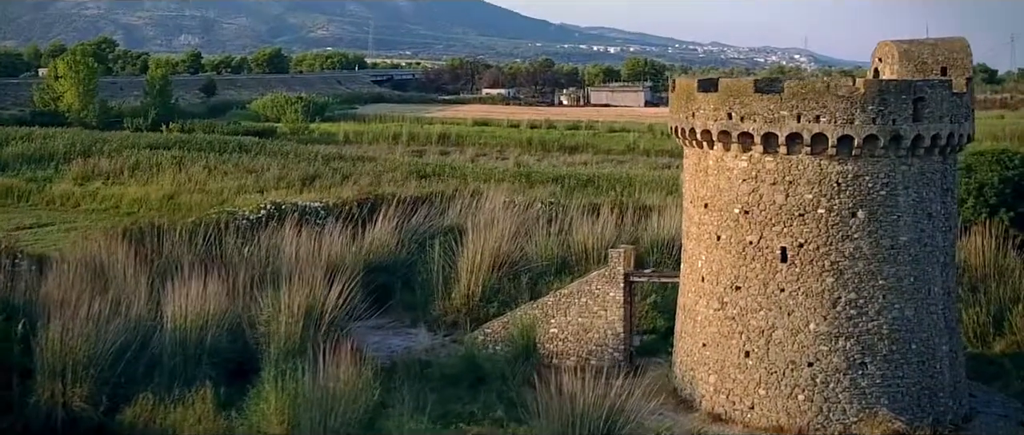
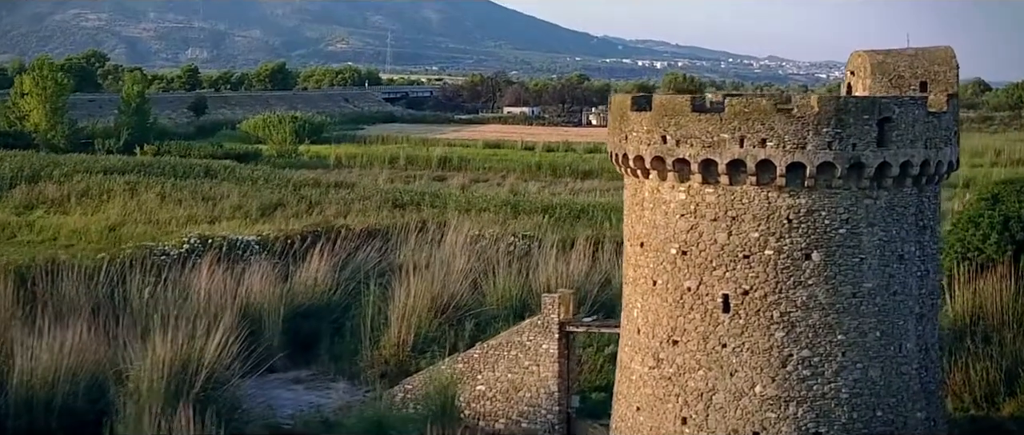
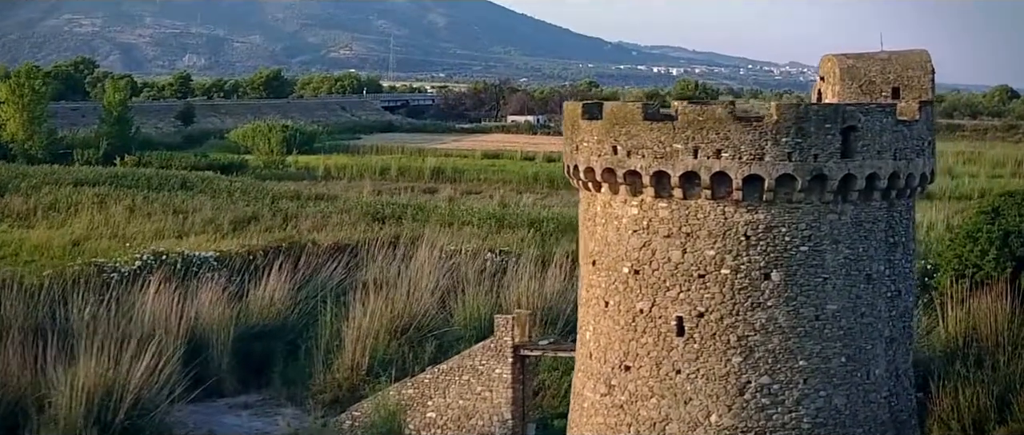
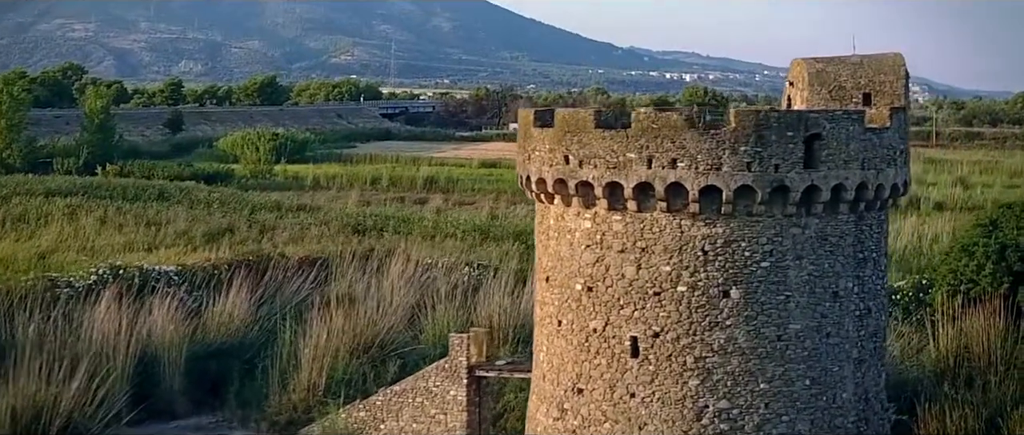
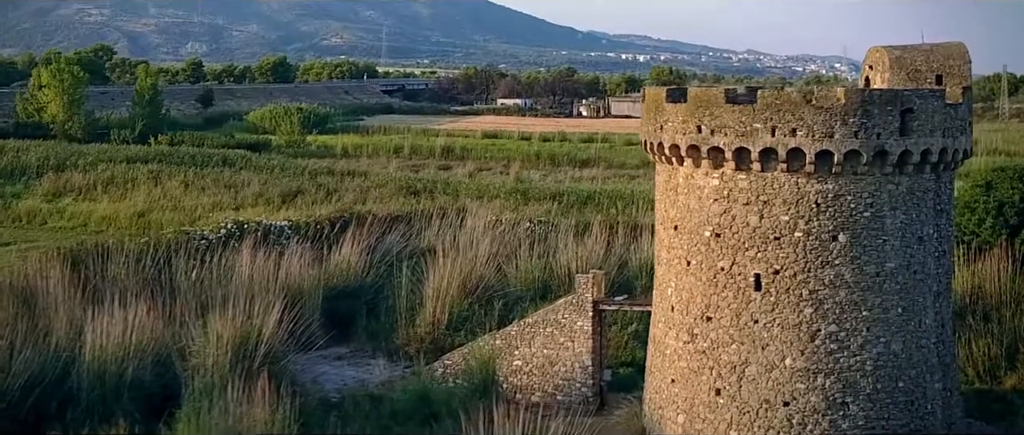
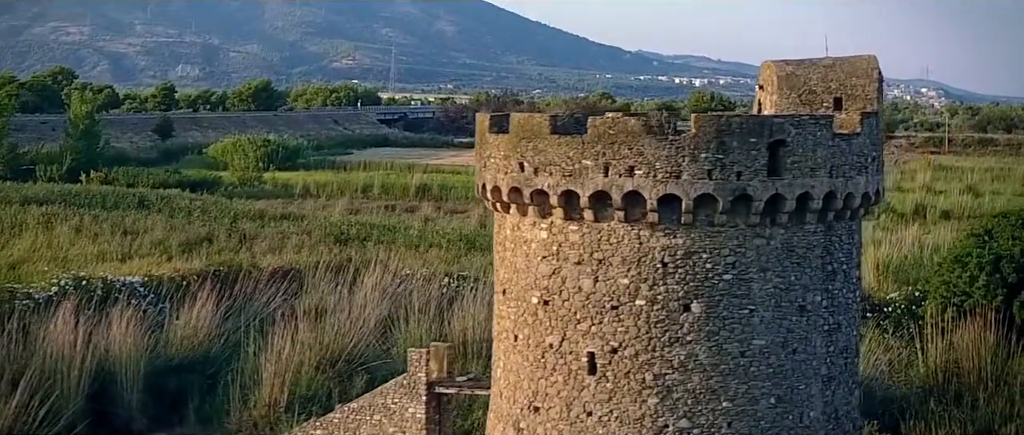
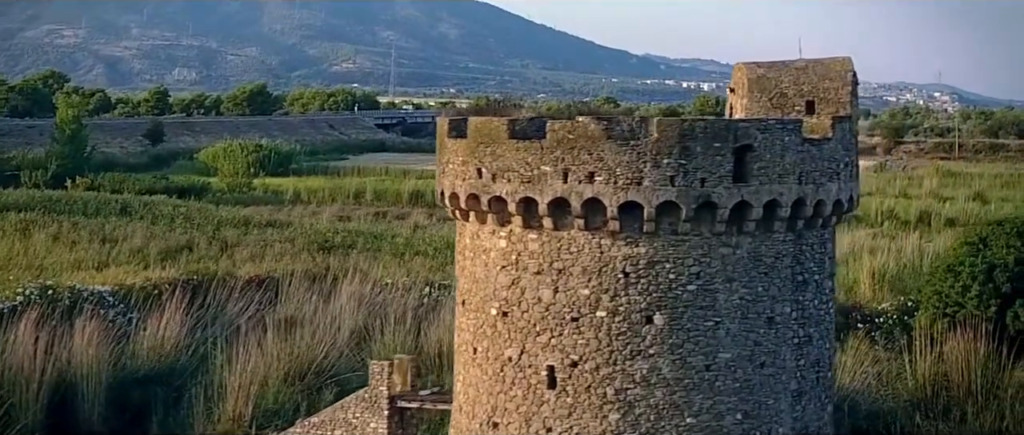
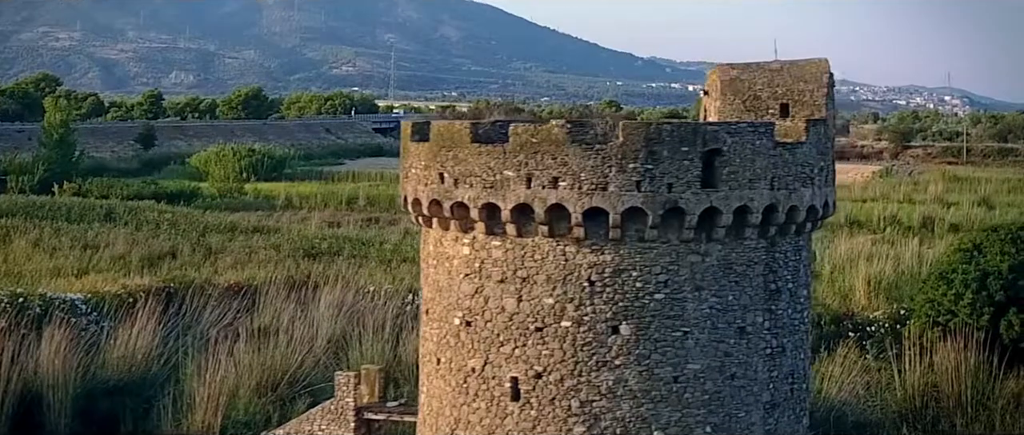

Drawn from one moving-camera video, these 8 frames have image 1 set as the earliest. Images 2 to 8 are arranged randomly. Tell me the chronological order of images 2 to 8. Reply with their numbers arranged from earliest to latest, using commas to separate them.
5, 2, 3, 4, 6, 7, 8
